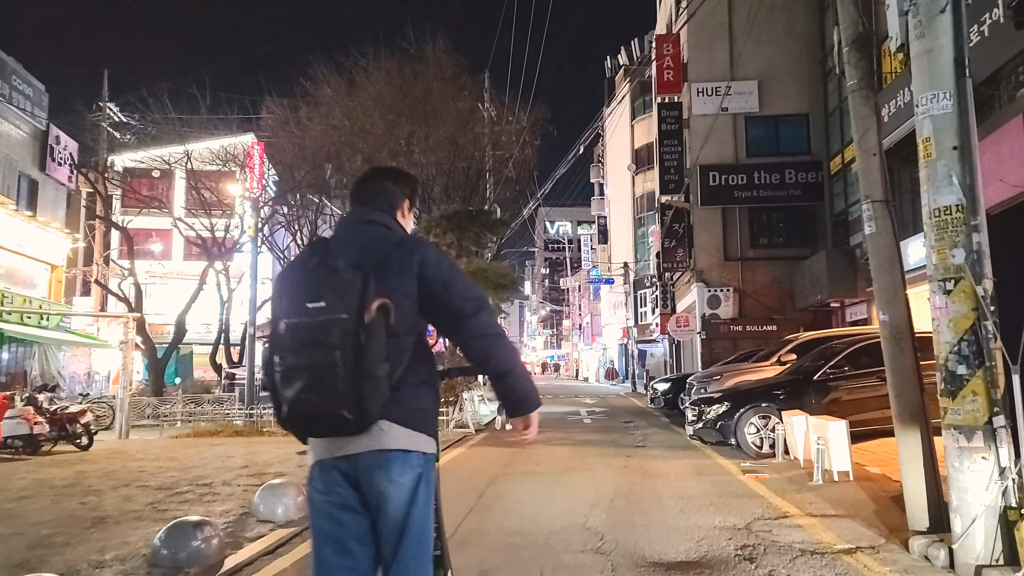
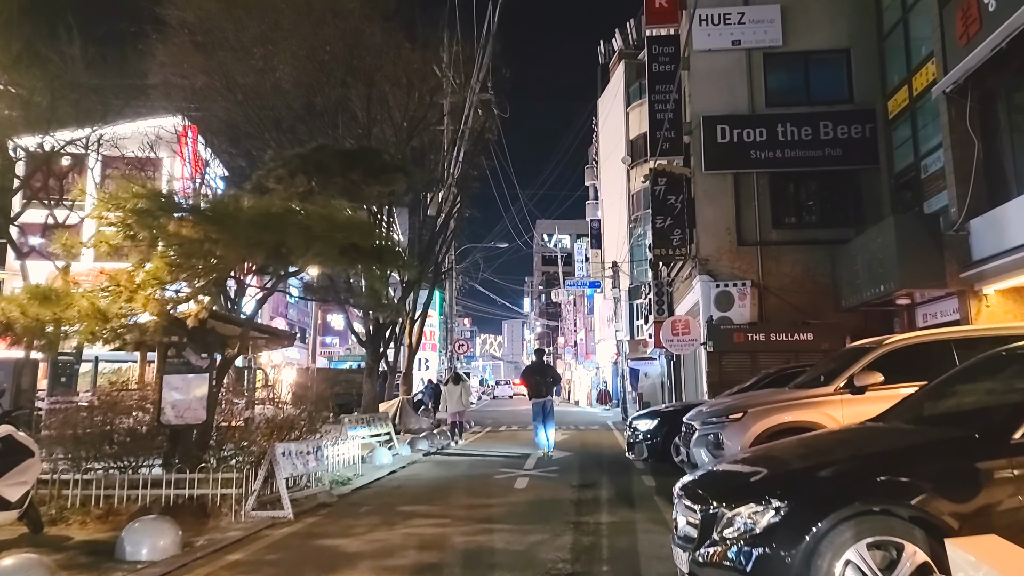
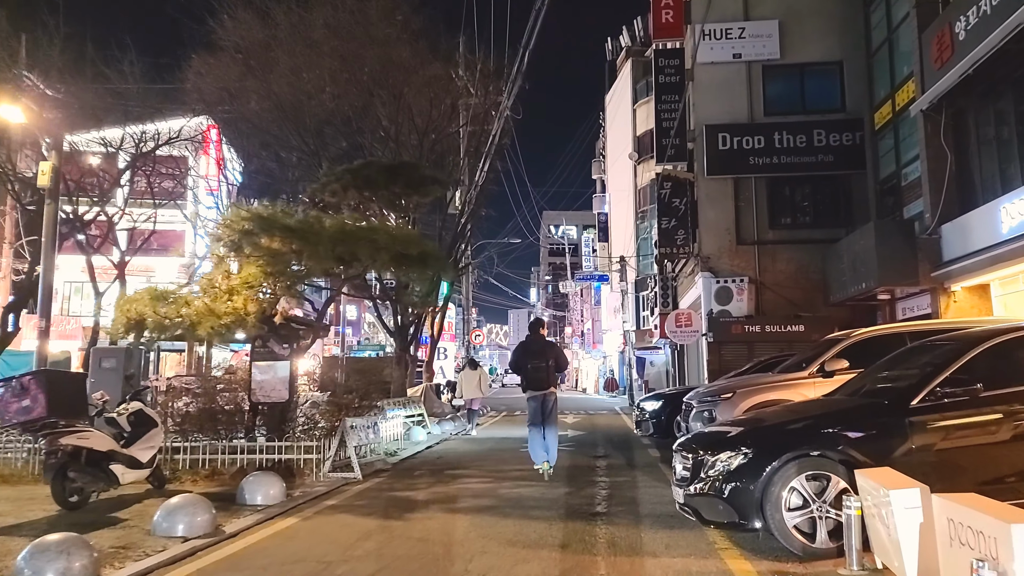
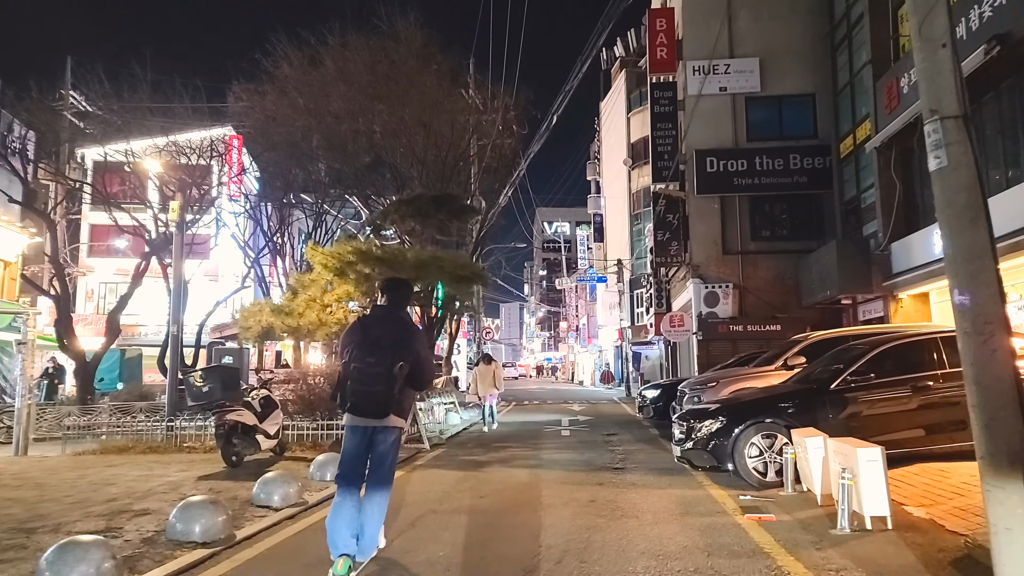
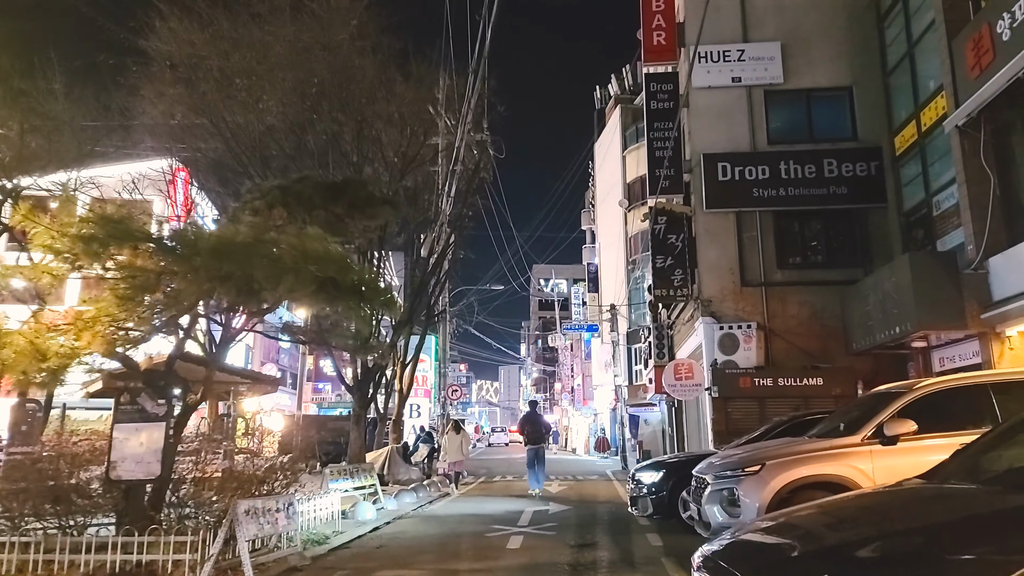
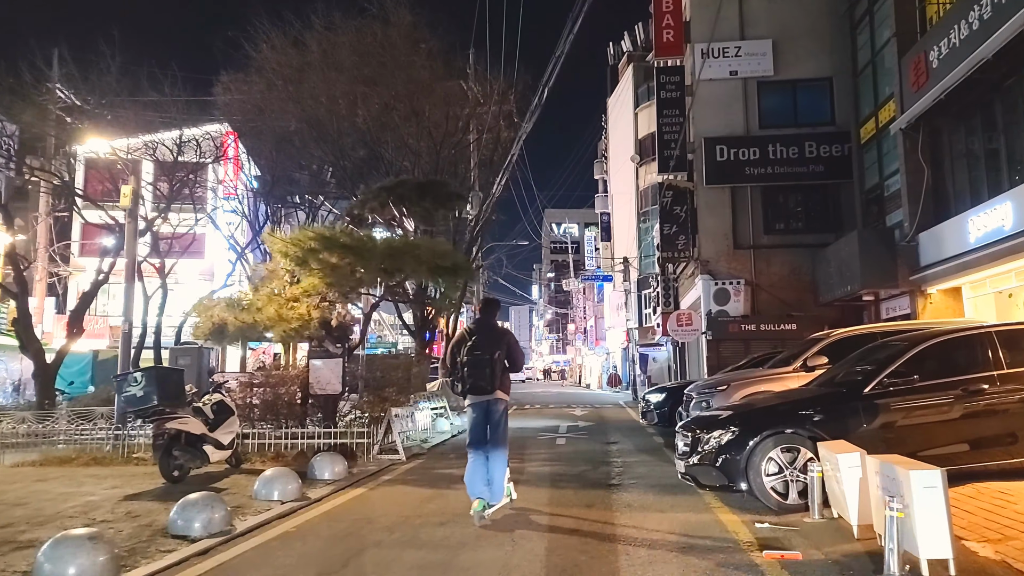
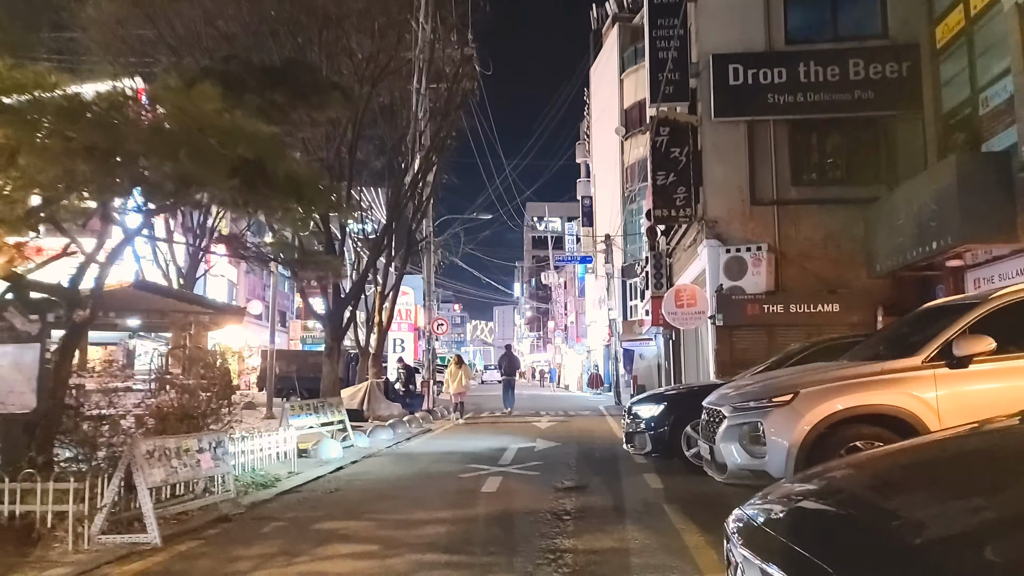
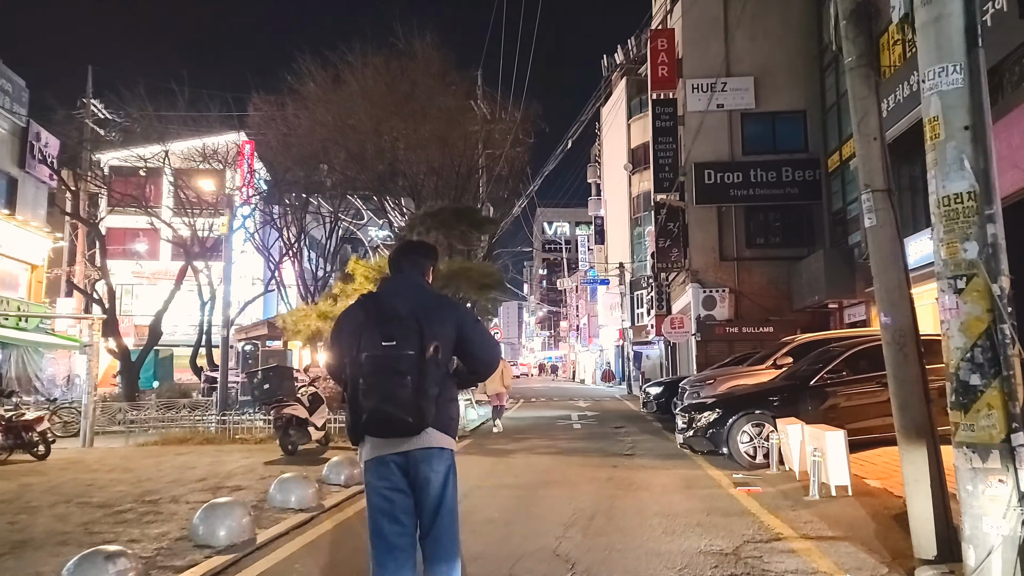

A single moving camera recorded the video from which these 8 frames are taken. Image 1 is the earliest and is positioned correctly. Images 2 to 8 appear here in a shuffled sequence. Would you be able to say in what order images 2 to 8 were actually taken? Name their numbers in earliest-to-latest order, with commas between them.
8, 4, 6, 3, 2, 5, 7
